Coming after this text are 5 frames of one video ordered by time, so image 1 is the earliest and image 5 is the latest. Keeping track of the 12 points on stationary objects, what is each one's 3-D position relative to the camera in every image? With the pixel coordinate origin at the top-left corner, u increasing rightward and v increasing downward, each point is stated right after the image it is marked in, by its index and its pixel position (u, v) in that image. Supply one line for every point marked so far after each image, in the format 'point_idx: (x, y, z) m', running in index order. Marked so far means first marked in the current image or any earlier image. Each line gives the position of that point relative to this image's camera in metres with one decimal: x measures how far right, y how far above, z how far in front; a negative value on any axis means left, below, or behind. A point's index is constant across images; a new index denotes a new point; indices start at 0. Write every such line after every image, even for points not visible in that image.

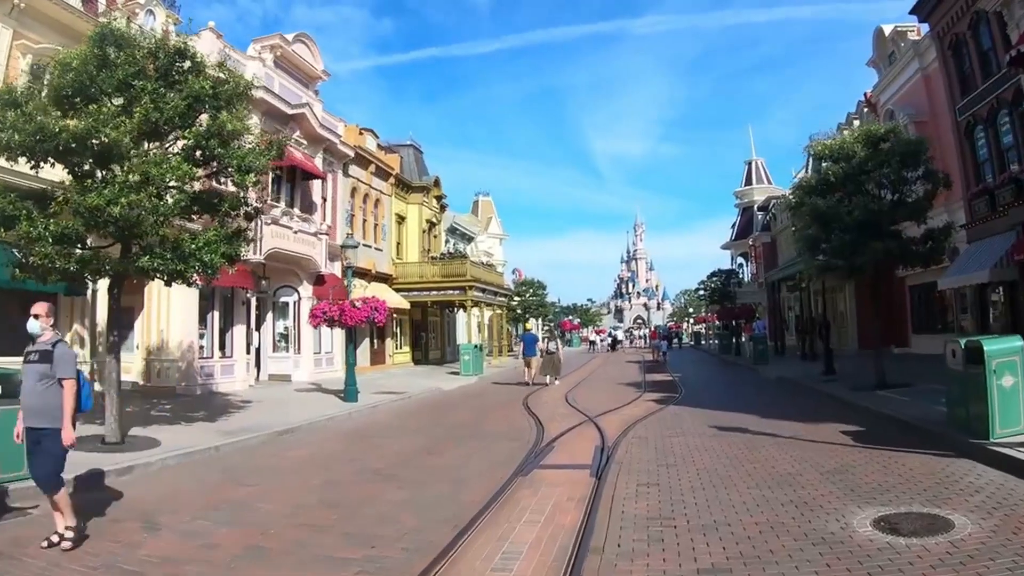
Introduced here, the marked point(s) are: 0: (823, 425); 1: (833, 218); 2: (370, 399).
0: (+4.9, -2.1, +11.7) m
1: (+6.4, +1.4, +14.8) m
2: (-3.4, -2.6, +18.0) m
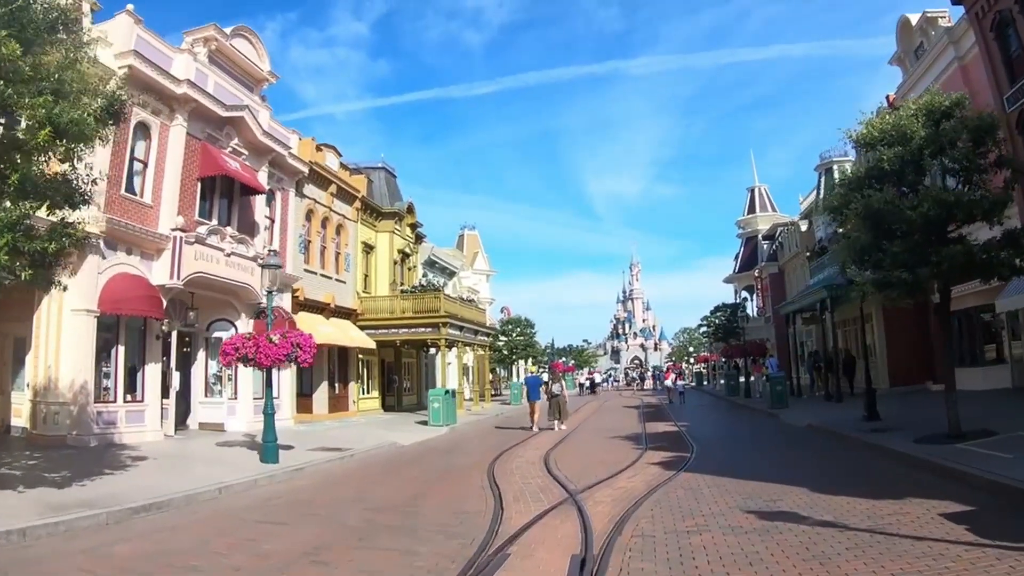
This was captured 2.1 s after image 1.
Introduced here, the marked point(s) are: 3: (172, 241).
0: (+4.3, -2.3, +8.0) m
1: (+5.7, +1.1, +11.4) m
2: (-4.1, -3.2, +14.3) m
3: (-8.1, +1.1, +17.8) m
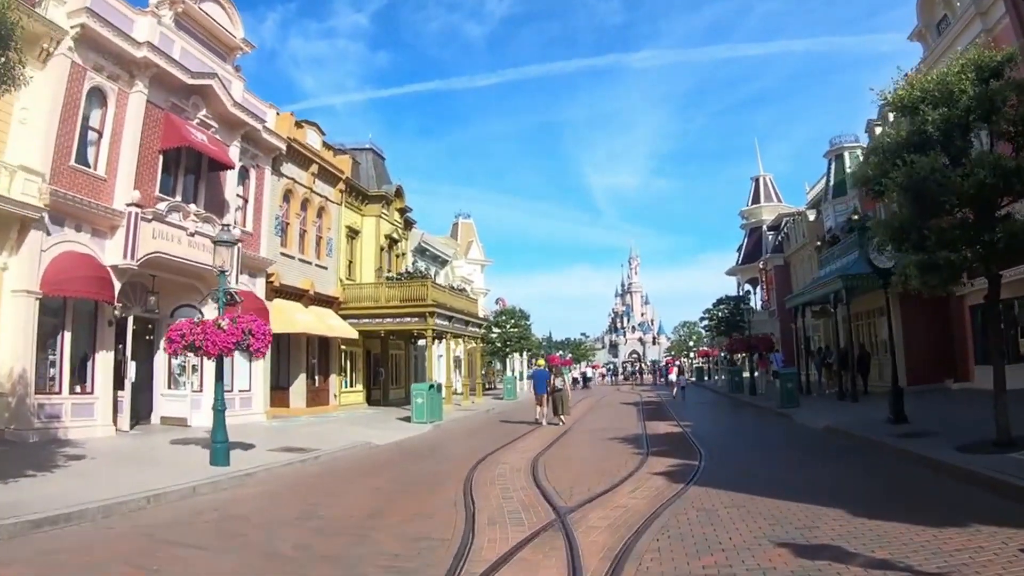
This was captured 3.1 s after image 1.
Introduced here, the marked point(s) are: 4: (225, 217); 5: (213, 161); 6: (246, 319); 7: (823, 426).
0: (+4.0, -2.1, +6.5) m
1: (+5.5, +1.3, +9.8) m
2: (-4.3, -2.9, +12.7) m
3: (-8.3, +1.5, +16.2) m
4: (-7.5, +1.9, +19.6) m
5: (-7.6, +3.2, +18.9) m
6: (-4.1, -0.5, +11.6) m
7: (+6.5, -2.9, +15.8) m
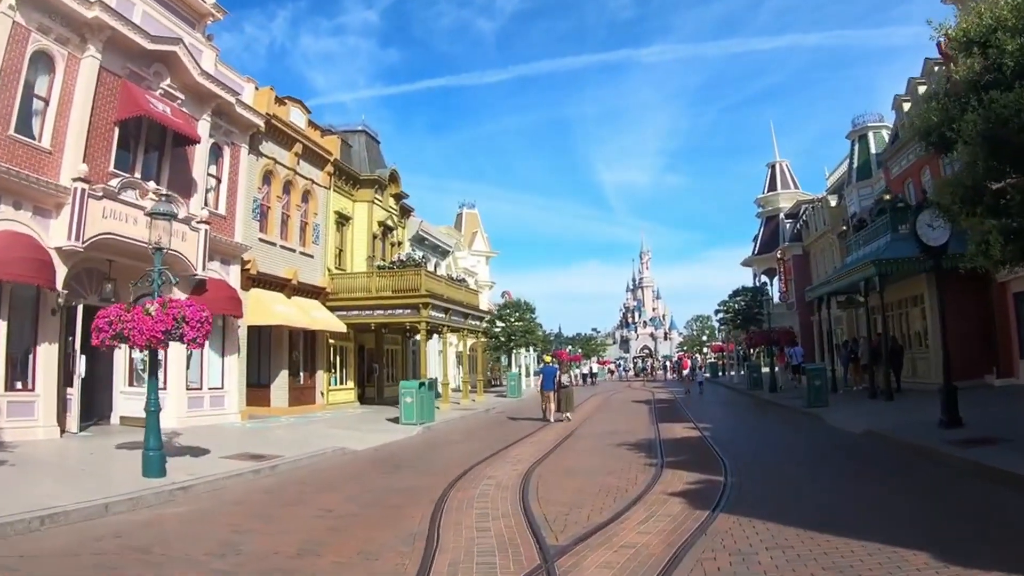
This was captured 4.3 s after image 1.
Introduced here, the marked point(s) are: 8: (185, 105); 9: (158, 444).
0: (+3.8, -1.9, +4.5) m
1: (+5.3, +1.5, +7.8) m
2: (-4.5, -2.6, +10.9) m
3: (-8.4, +1.8, +14.4) m
4: (-7.6, +2.2, +17.8) m
5: (-7.6, +3.5, +17.1) m
6: (-4.2, -0.2, +9.8) m
7: (+6.4, -2.6, +13.8) m
8: (-7.8, +4.4, +17.9) m
9: (-4.6, -2.1, +9.9) m
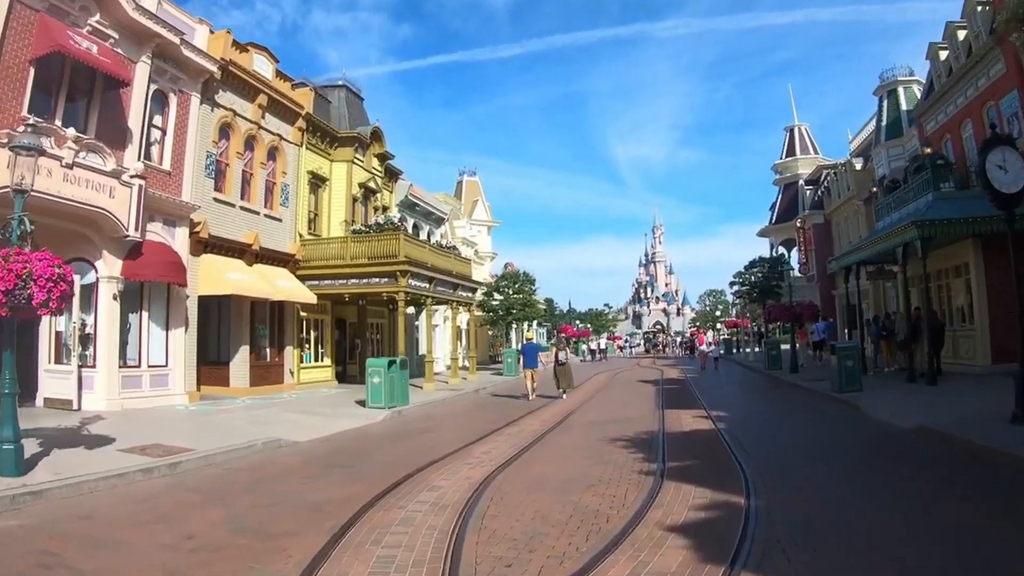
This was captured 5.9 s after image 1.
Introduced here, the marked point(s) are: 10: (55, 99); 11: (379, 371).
0: (+3.2, -1.5, +2.1) m
1: (+4.8, +2.0, +5.3) m
2: (-4.9, -2.1, +8.6) m
3: (-8.8, +2.4, +12.1) m
4: (-7.9, +2.9, +15.5) m
5: (-8.0, +4.2, +14.7) m
6: (-4.7, +0.3, +7.5) m
7: (+6.0, -2.0, +11.4) m
8: (-8.1, +5.1, +15.5) m
9: (-5.1, -1.6, +7.6) m
10: (-8.7, +3.6, +14.0) m
11: (-2.8, -1.8, +16.6) m
